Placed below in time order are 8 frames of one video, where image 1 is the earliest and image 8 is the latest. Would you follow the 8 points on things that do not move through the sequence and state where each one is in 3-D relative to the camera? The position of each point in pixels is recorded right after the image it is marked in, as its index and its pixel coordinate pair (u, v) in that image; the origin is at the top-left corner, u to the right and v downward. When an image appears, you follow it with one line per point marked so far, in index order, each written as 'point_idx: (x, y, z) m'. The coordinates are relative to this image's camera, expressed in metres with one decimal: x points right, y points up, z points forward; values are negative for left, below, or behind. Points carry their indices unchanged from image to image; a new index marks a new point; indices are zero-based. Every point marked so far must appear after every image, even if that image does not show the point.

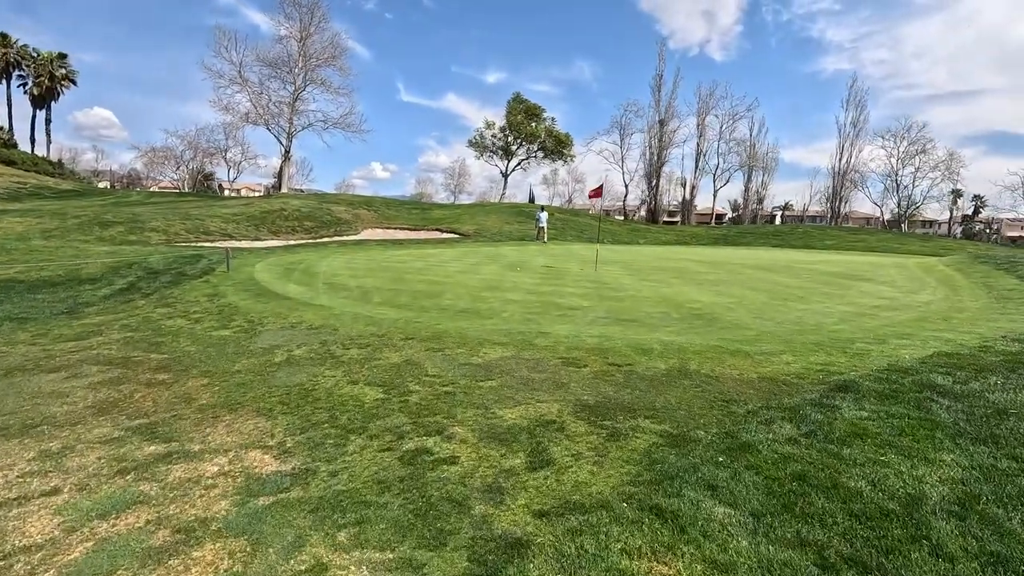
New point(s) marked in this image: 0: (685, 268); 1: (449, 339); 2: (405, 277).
0: (+4.9, +0.5, +15.1) m
1: (-0.7, -0.6, +5.8) m
2: (-2.4, +0.2, +11.6) m
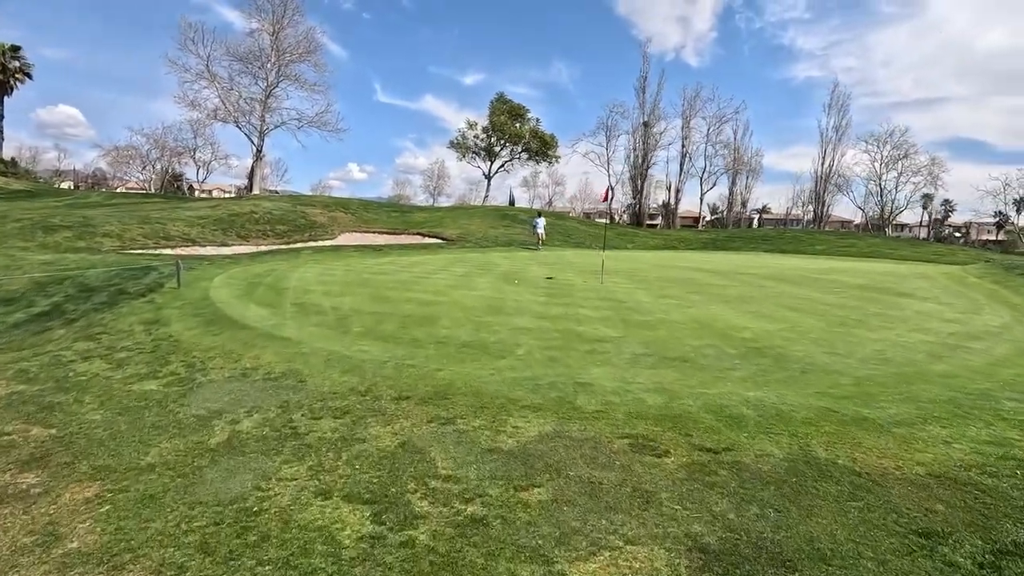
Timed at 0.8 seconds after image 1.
0: (+4.8, +0.2, +13.7) m
1: (-0.4, -0.9, +4.2) m
2: (-2.3, -0.1, +10.0) m
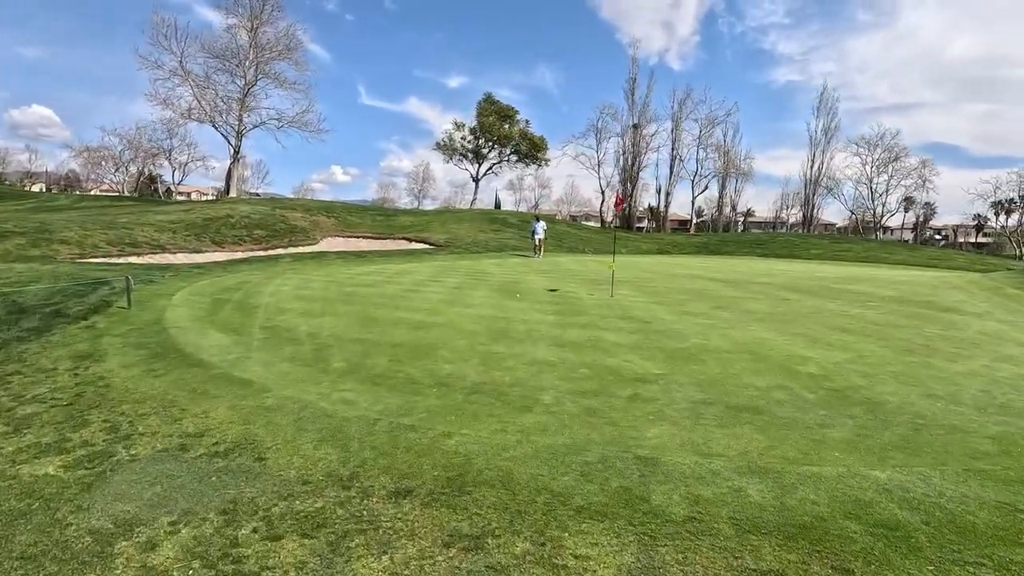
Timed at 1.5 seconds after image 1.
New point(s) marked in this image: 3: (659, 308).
0: (+4.8, -0.1, +12.6) m
1: (-0.2, -1.2, +3.0) m
2: (-2.2, -0.4, +8.7) m
3: (+2.7, -0.4, +9.8) m
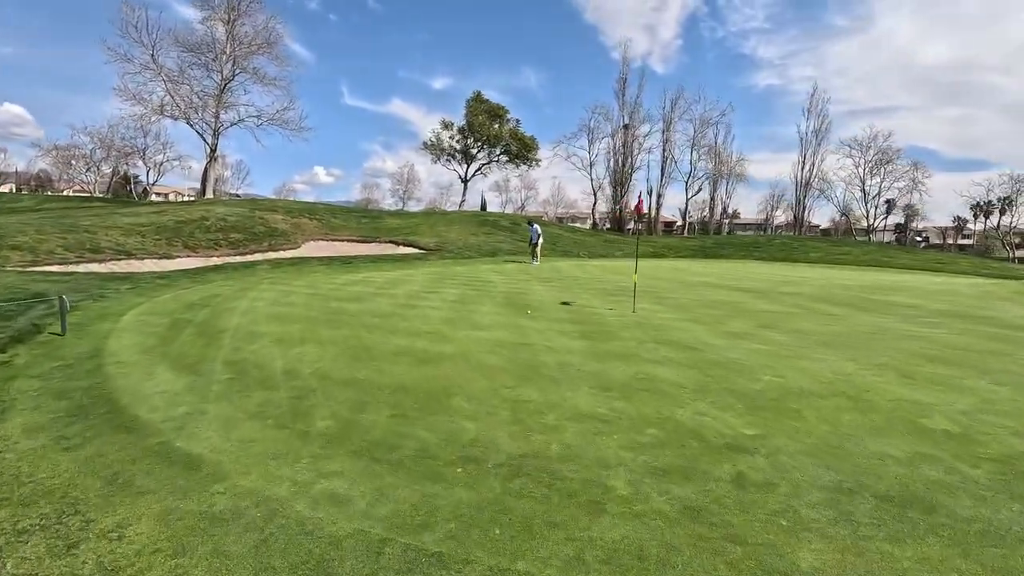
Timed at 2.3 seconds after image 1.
0: (+5.0, -0.4, +11.3) m
1: (+0.3, -1.4, +1.6) m
2: (-1.9, -0.7, +7.2) m
3: (+3.0, -0.7, +8.5) m
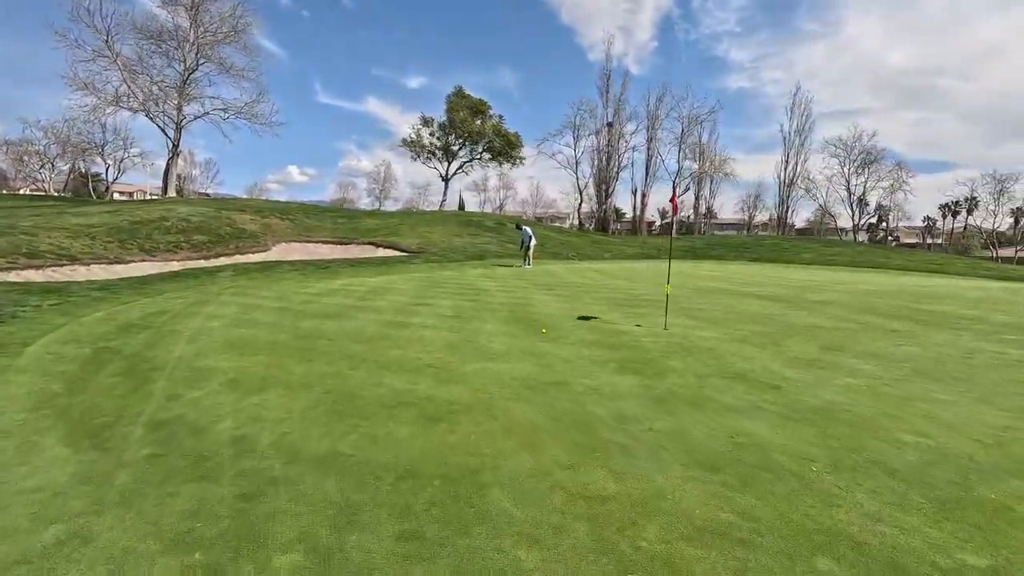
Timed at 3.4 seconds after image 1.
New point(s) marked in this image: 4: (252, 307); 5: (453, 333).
0: (+5.1, -0.6, +9.9) m
1: (+0.8, -1.7, -0.1) m
2: (-1.6, -0.9, +5.5) m
3: (+3.2, -0.9, +7.0) m
4: (-5.1, -0.4, +10.4) m
5: (-0.9, -0.7, +8.2) m
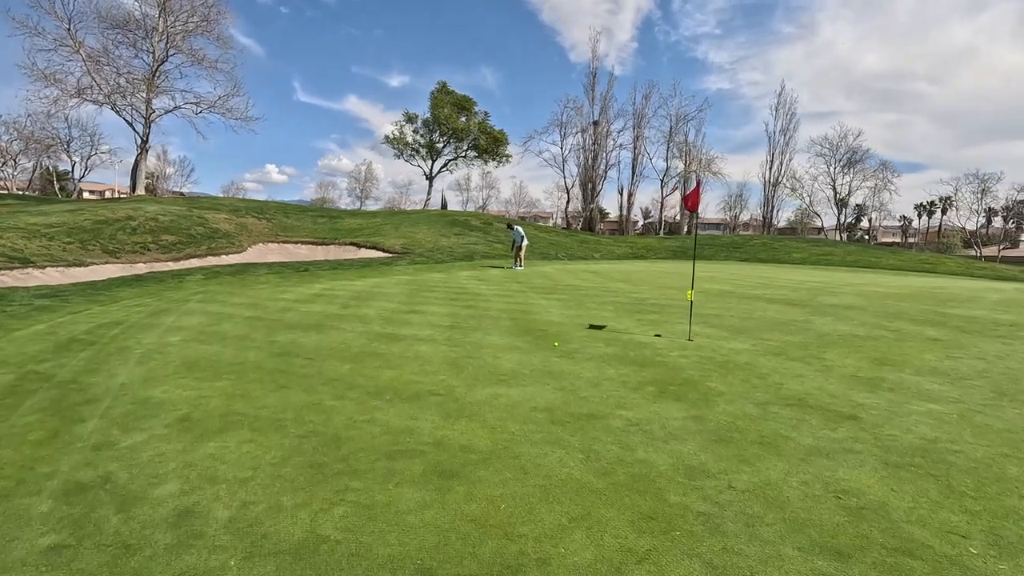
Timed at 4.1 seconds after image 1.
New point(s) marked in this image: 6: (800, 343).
0: (+5.2, -0.7, +9.0) m
1: (+1.2, -1.8, -1.1) m
2: (-1.4, -1.1, +4.4) m
3: (+3.4, -1.0, +6.0) m
4: (-5.1, -0.5, +9.2) m
5: (-0.8, -0.8, +7.1) m
6: (+4.3, -0.8, +7.8) m
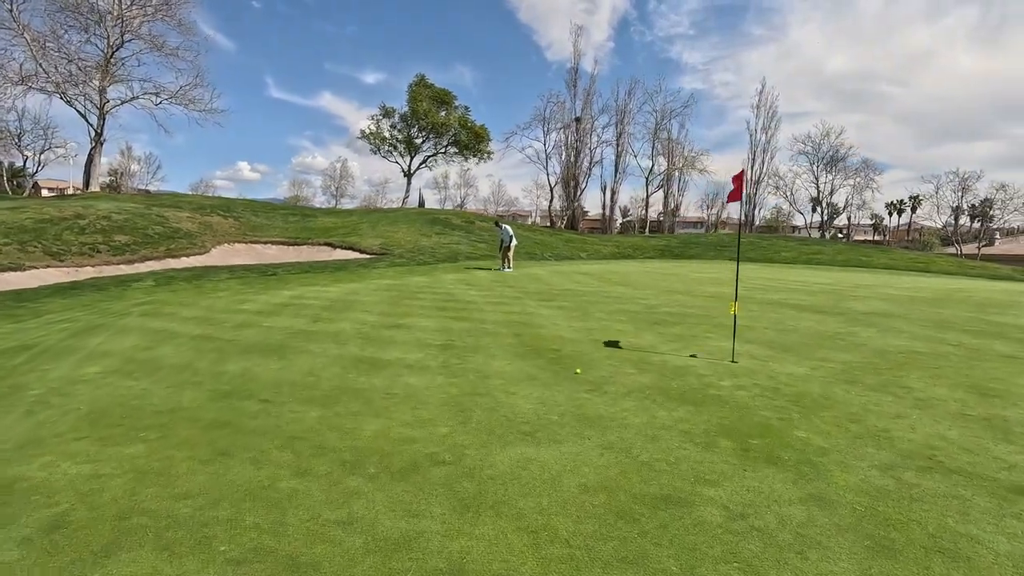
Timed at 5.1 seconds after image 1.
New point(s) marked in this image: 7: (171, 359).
0: (+5.2, -0.8, +7.8) m
1: (+1.7, -1.9, -2.5) m
2: (-1.2, -1.2, +2.9) m
3: (+3.6, -1.1, +4.8) m
4: (-5.0, -0.7, +7.6) m
5: (-0.6, -1.0, +5.6) m
6: (+4.4, -0.9, +6.6) m
7: (-4.0, -0.9, +6.2) m
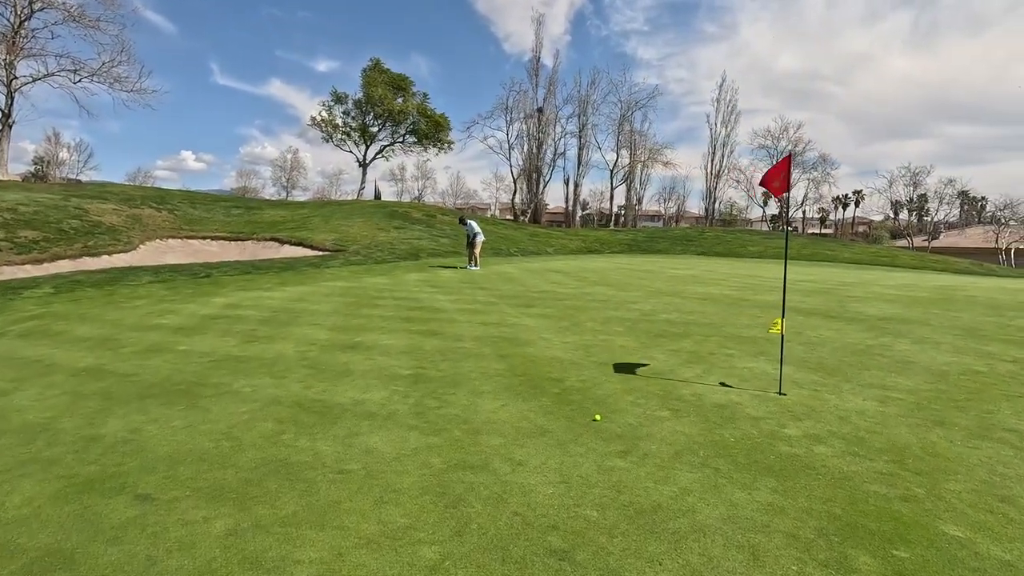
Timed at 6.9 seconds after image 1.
0: (+5.1, -0.9, +6.7) m
1: (+2.4, -2.2, -3.8) m
2: (-0.9, -1.5, +1.3) m
3: (+3.7, -1.3, +3.5) m
4: (-5.2, -0.9, +5.6) m
5: (-0.6, -1.1, +4.1) m
6: (+4.3, -1.1, +5.4) m
7: (-4.1, -1.1, +4.4) m
